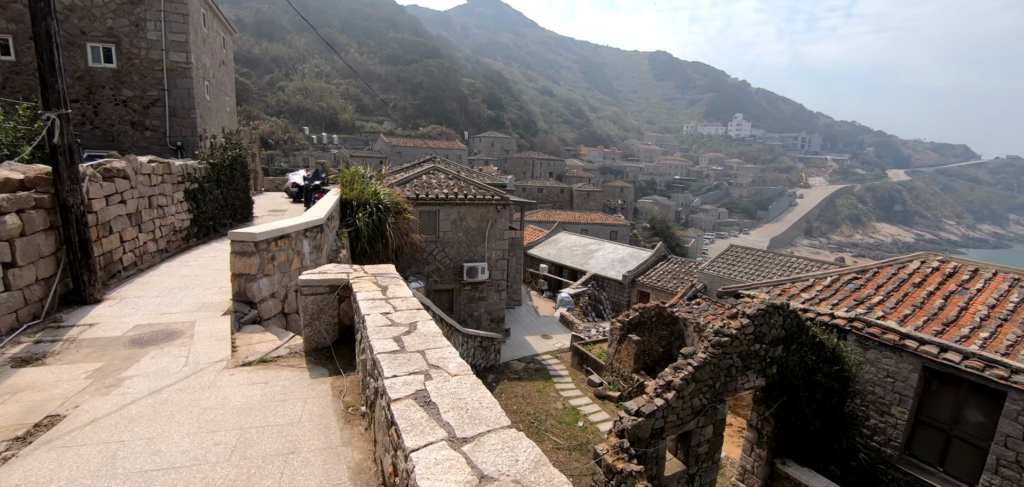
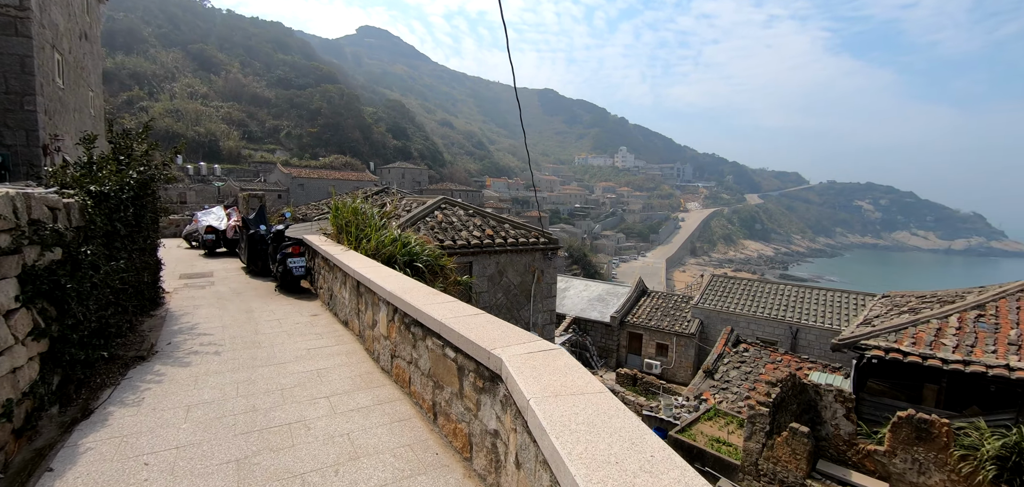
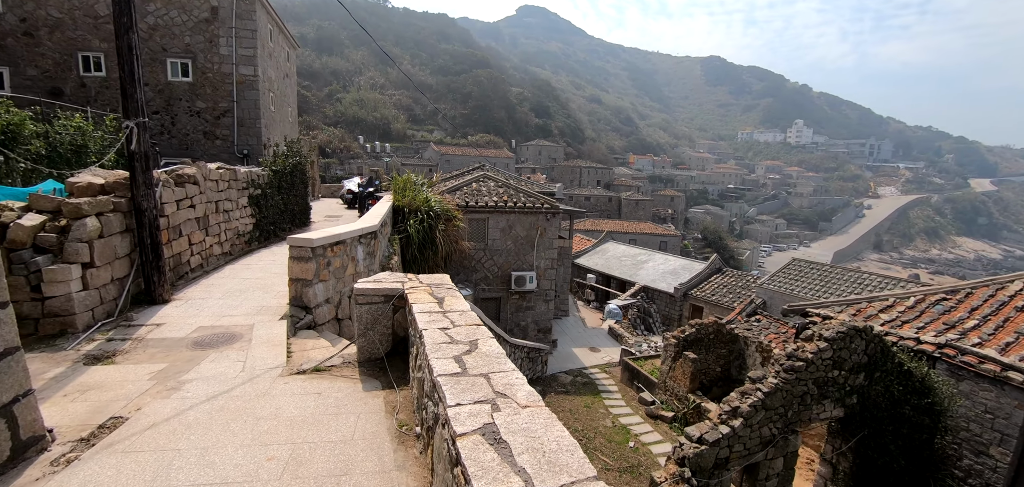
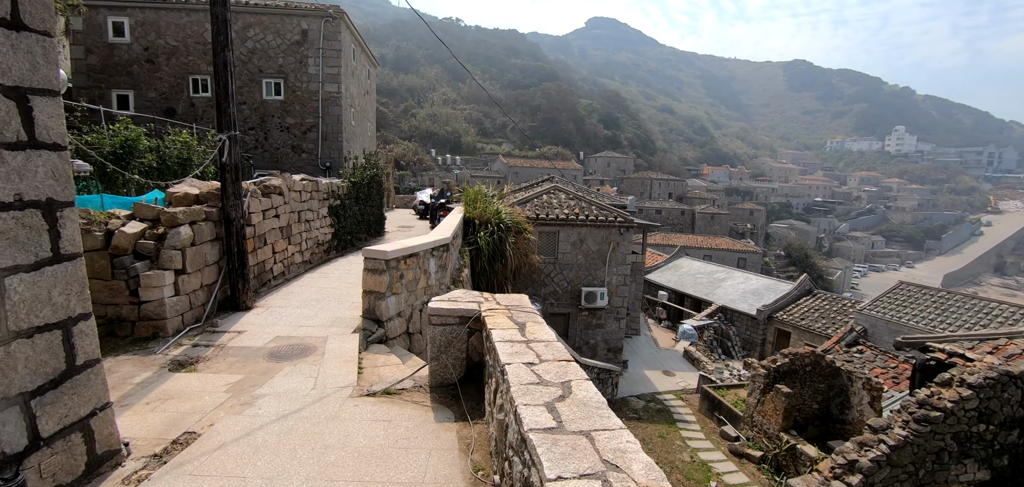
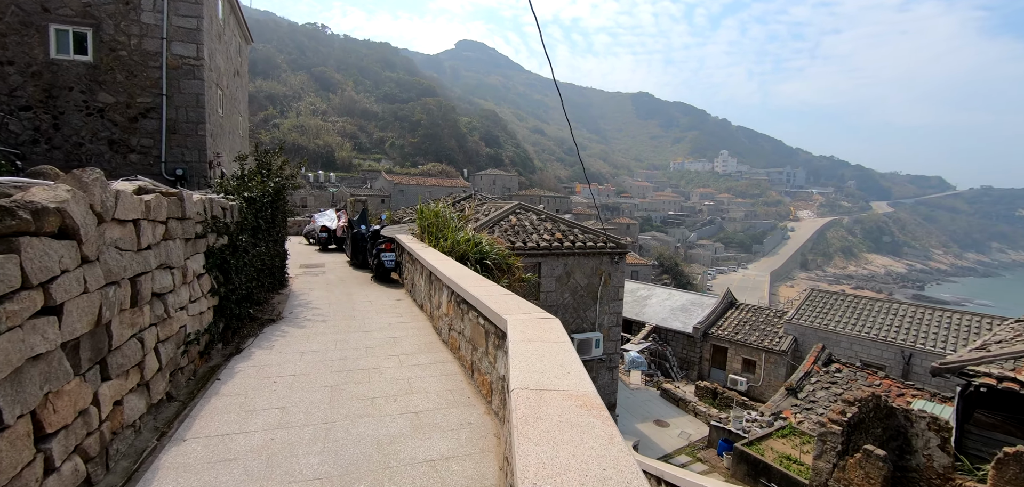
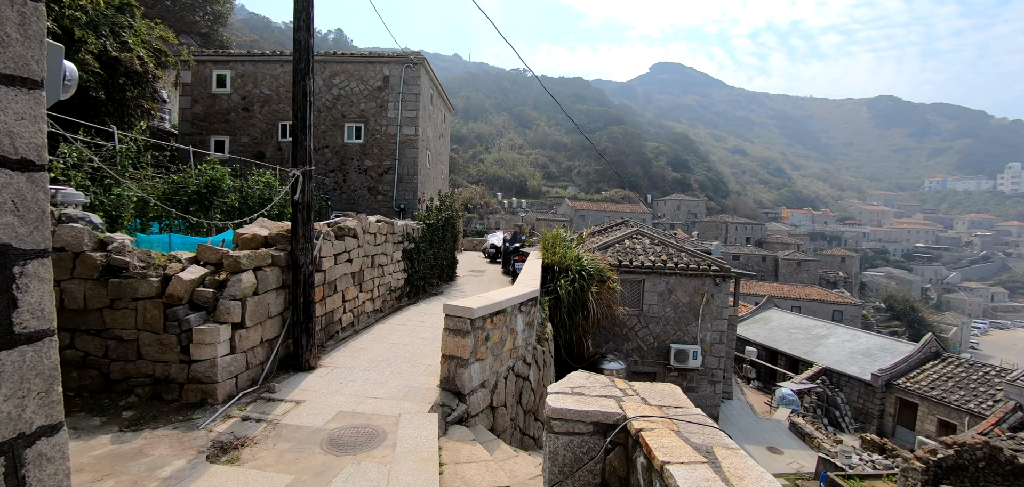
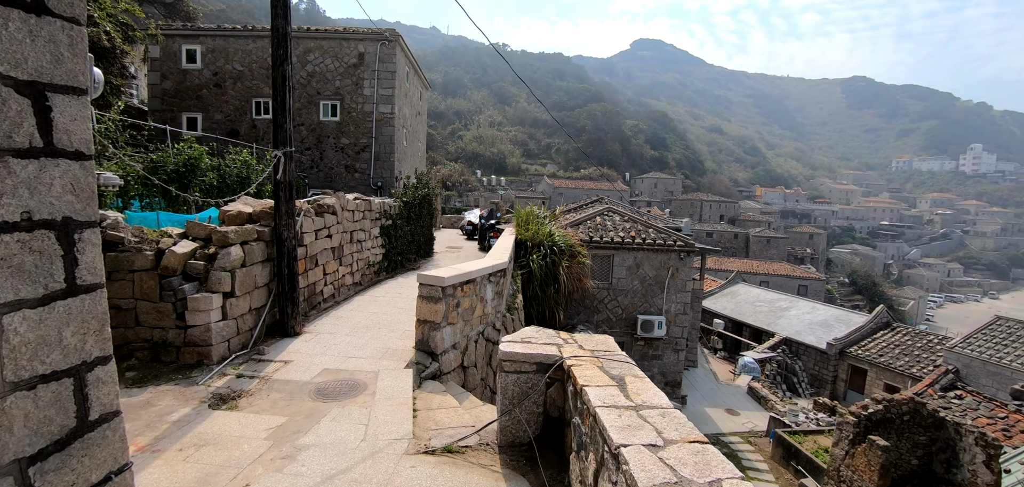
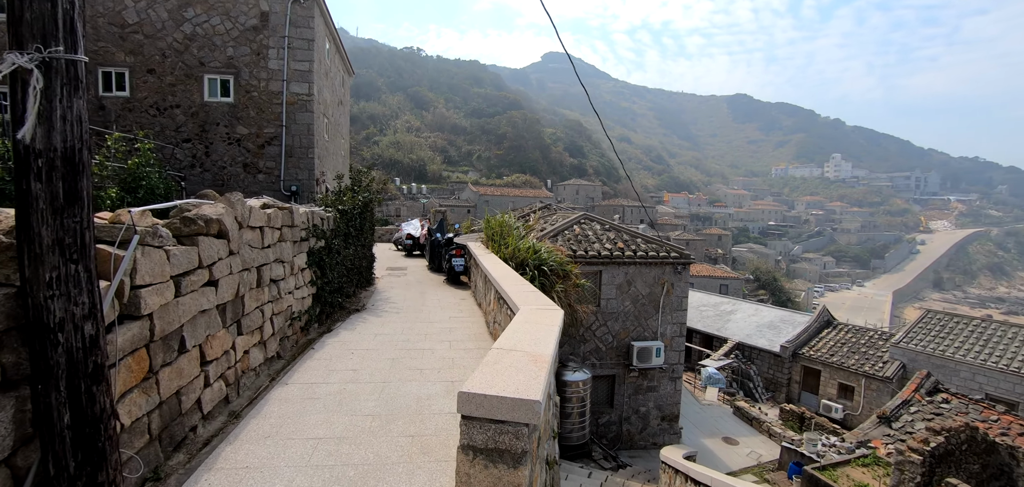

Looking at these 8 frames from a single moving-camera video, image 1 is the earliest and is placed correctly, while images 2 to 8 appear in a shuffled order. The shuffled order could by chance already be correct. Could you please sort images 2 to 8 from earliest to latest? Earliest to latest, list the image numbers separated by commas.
3, 4, 7, 6, 8, 5, 2
